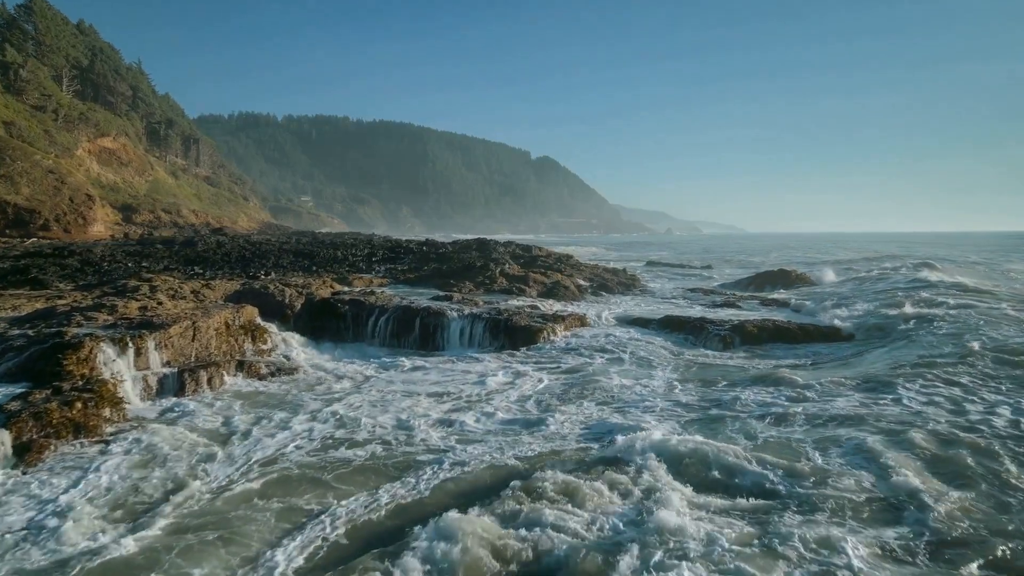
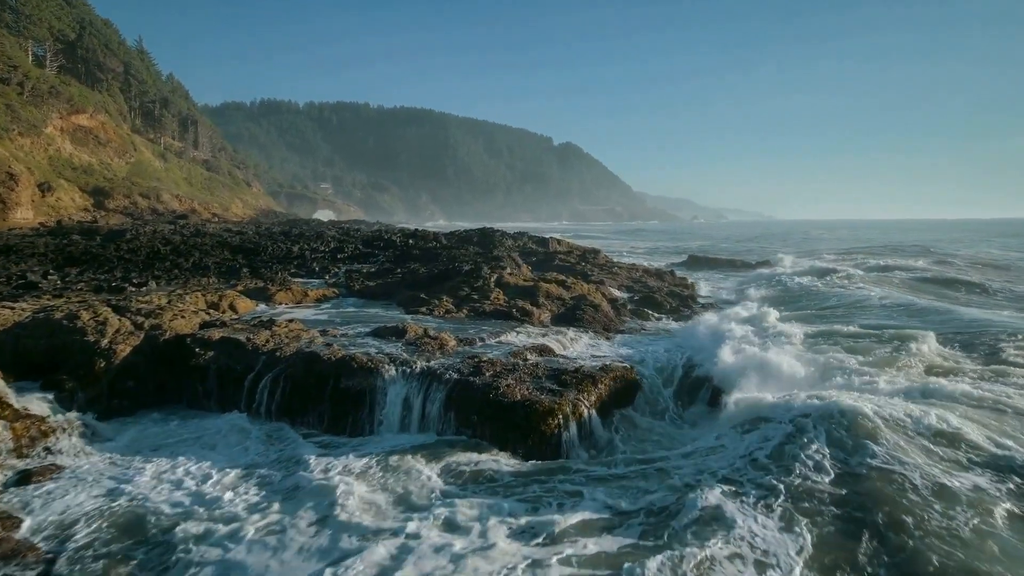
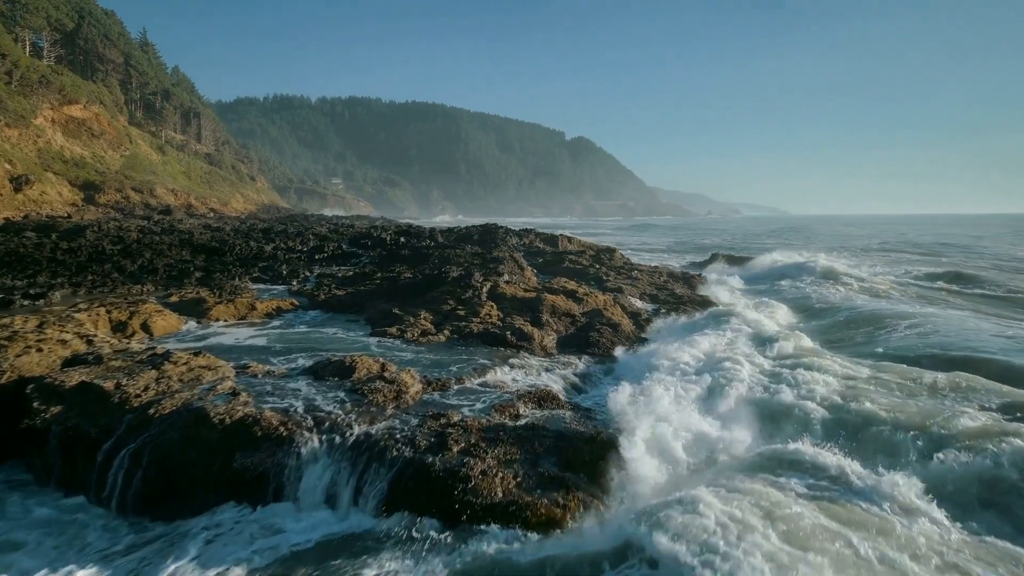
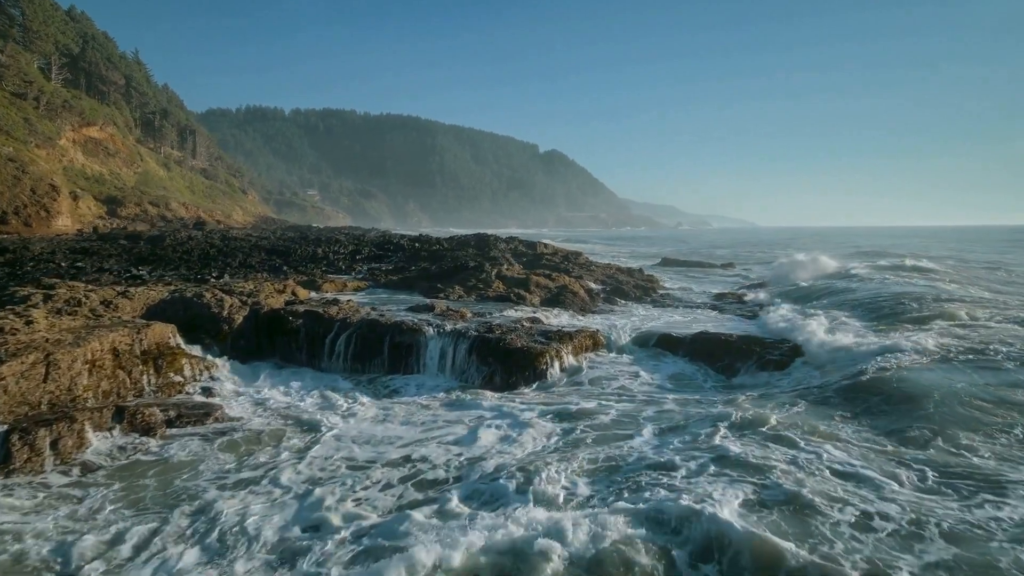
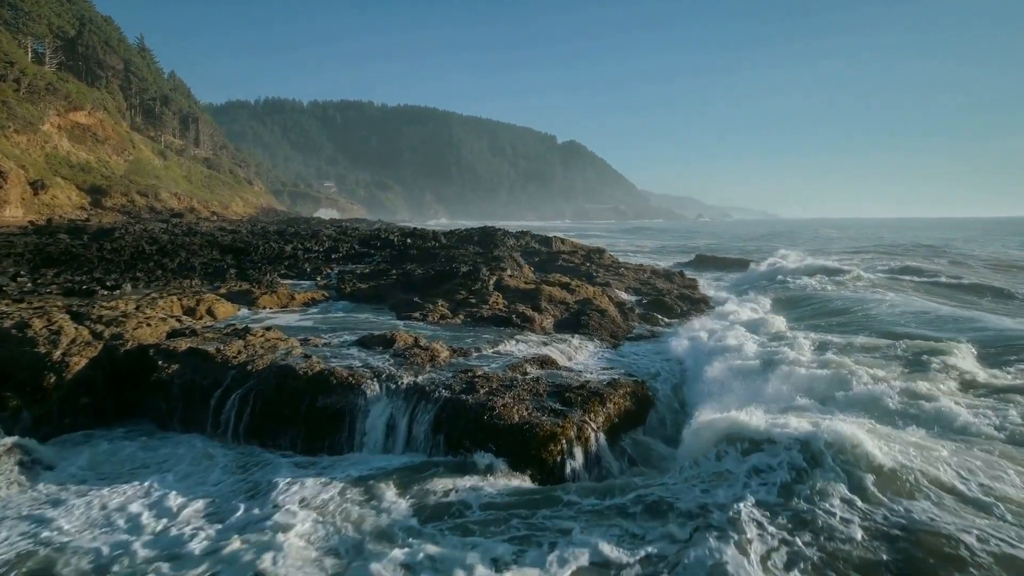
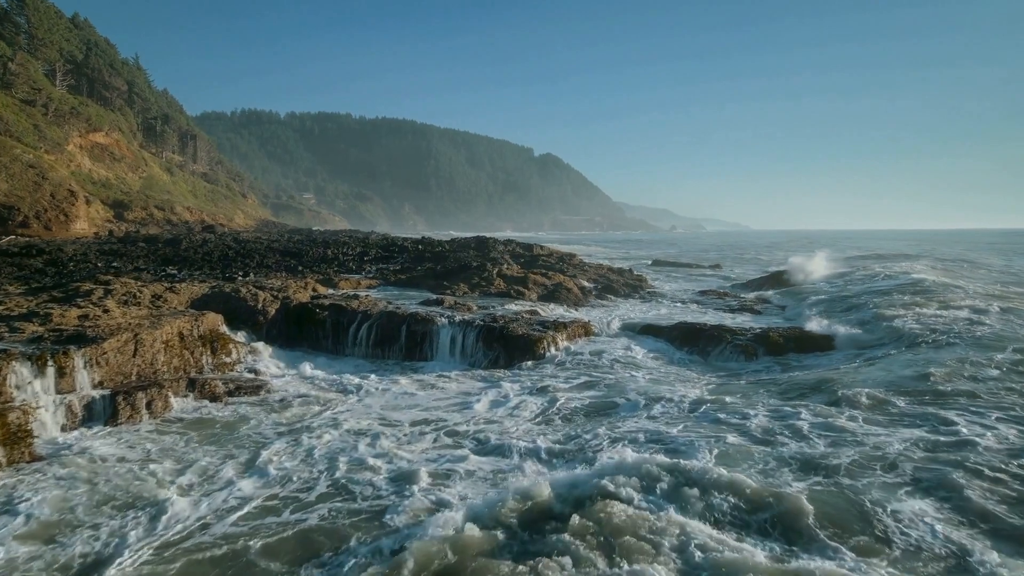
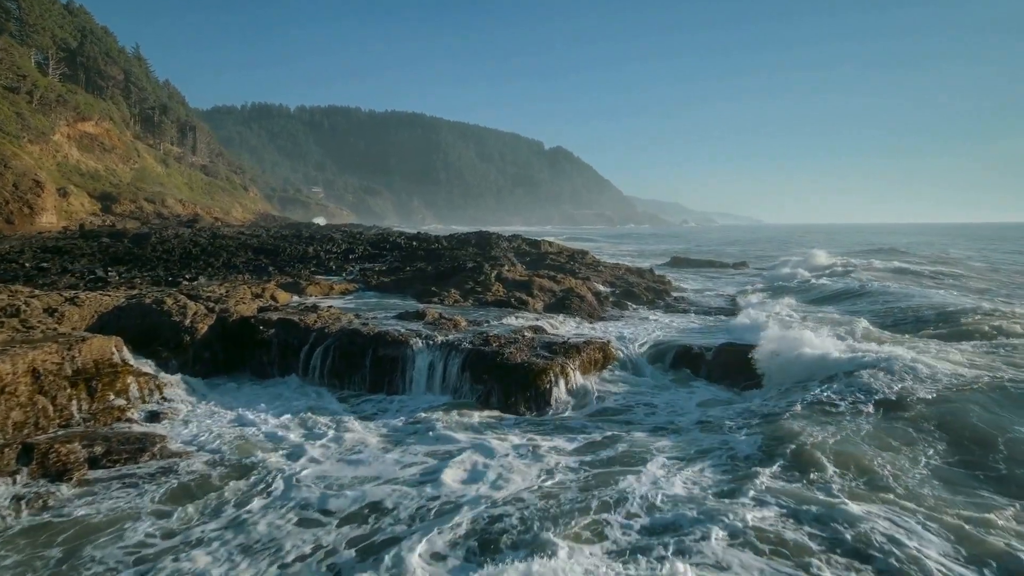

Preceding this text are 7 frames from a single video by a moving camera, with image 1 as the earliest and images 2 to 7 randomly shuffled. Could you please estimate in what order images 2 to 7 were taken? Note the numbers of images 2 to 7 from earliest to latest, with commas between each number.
6, 4, 7, 2, 5, 3
